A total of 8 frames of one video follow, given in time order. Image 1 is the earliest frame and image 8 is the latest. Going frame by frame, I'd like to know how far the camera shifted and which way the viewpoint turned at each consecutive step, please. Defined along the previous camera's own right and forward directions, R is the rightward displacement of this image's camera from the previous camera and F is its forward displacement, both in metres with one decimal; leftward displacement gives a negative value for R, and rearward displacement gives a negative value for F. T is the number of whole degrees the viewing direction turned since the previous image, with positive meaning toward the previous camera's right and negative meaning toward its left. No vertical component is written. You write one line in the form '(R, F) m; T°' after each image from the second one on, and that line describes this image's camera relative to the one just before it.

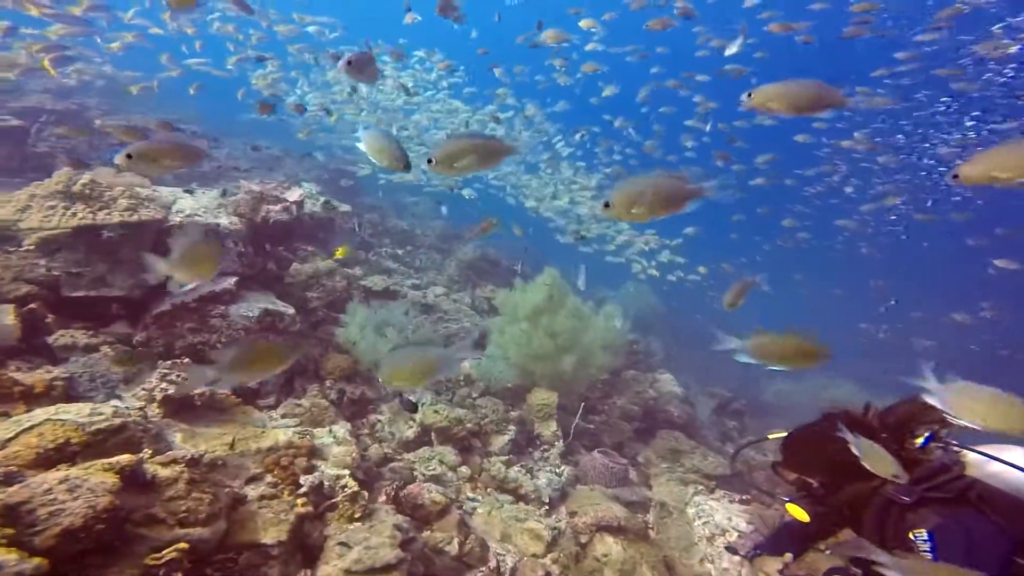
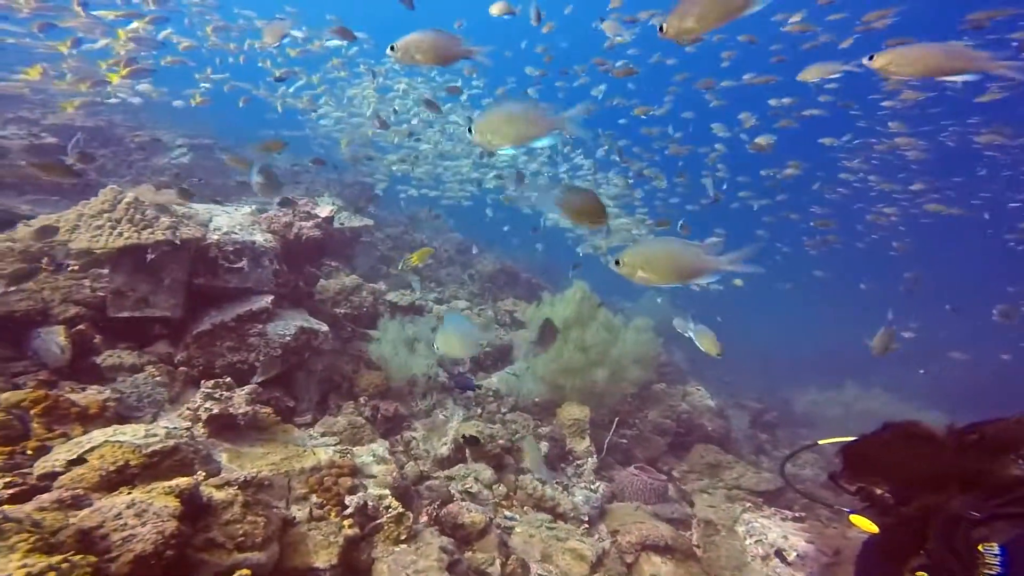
(-0.2, 0.0) m; -2°
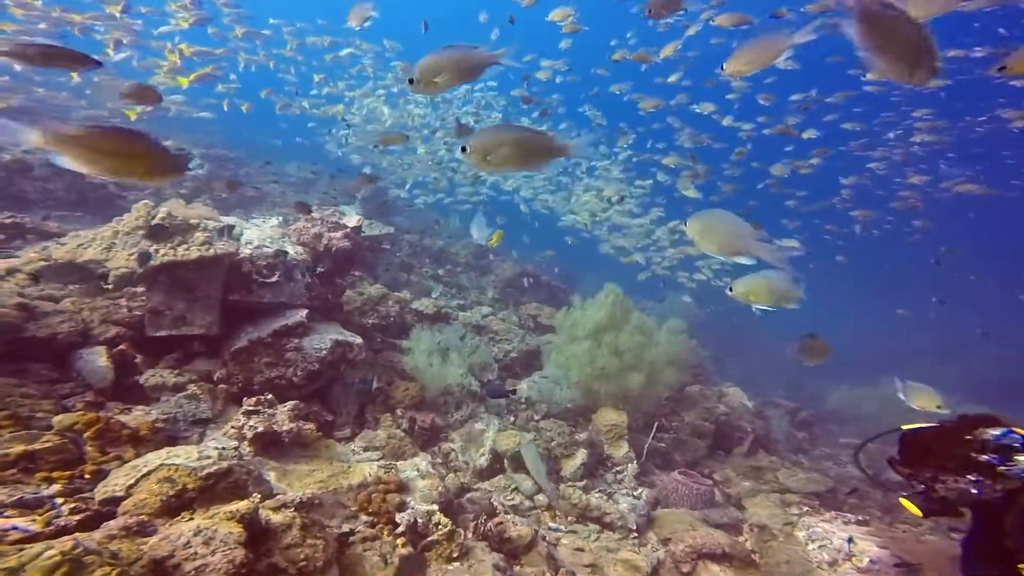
(-0.3, +0.1) m; -1°
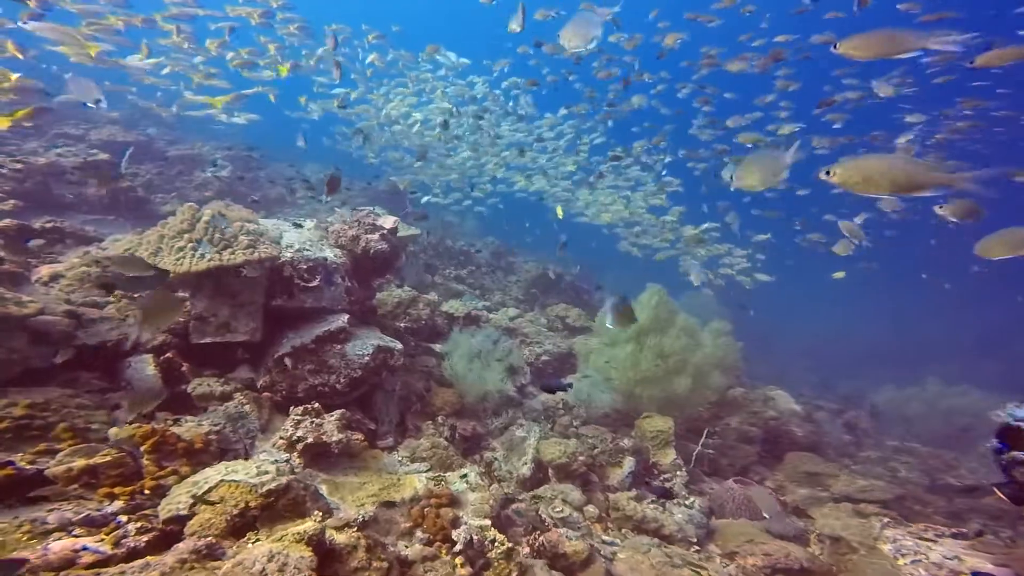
(-0.3, +0.1) m; -2°
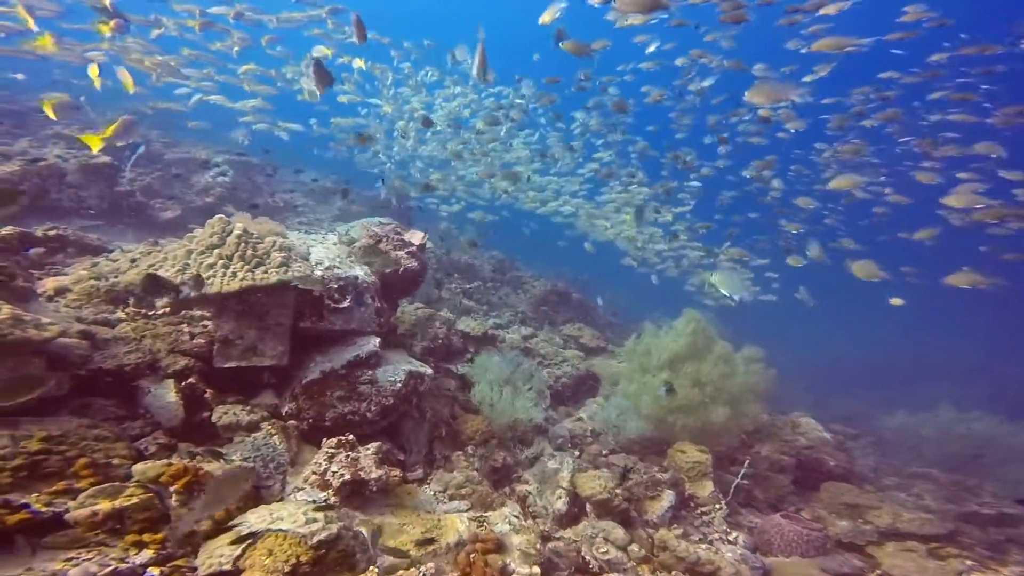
(-0.5, +0.2) m; +1°
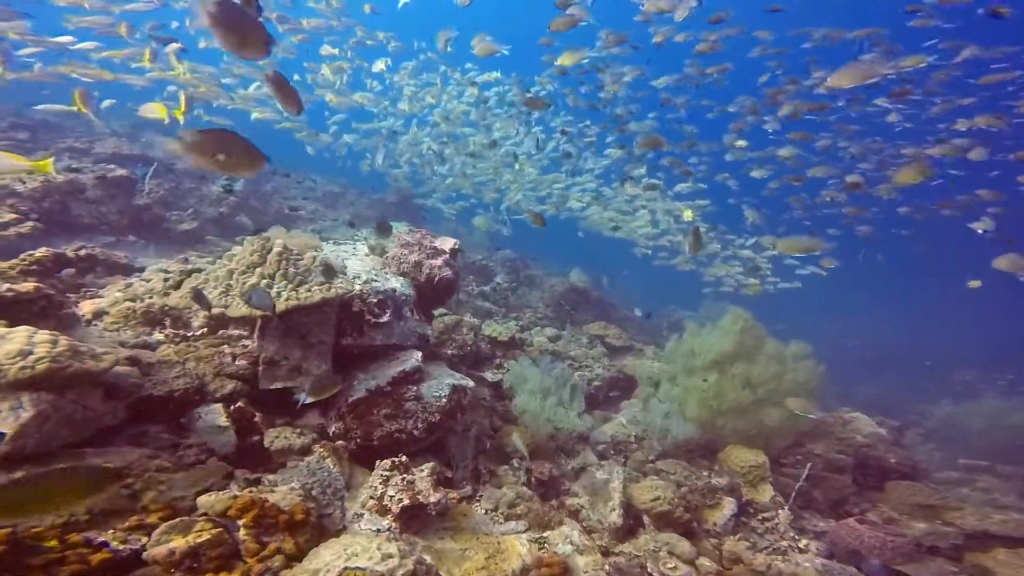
(-0.3, +0.1) m; -1°
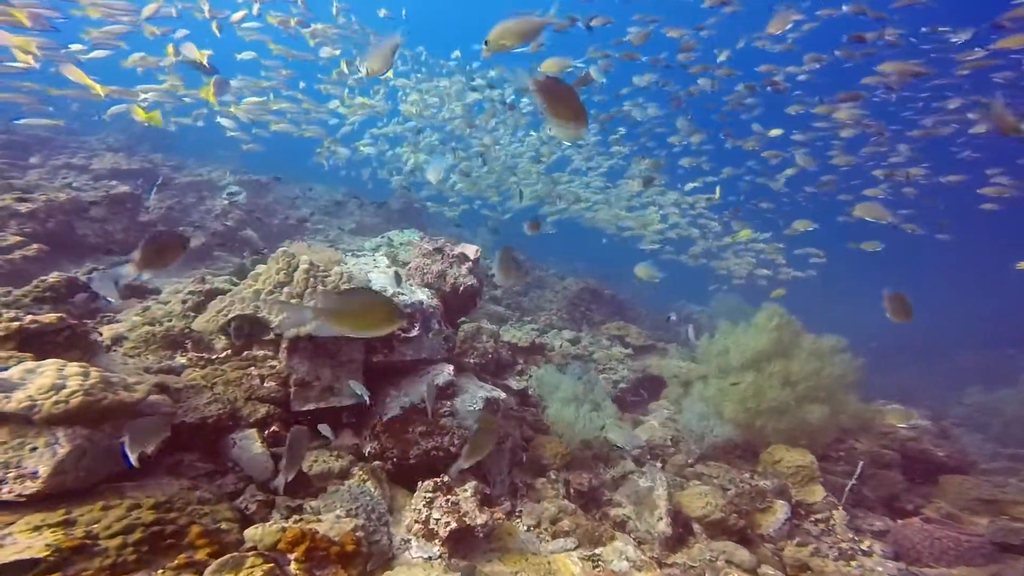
(-0.3, +0.1) m; -1°
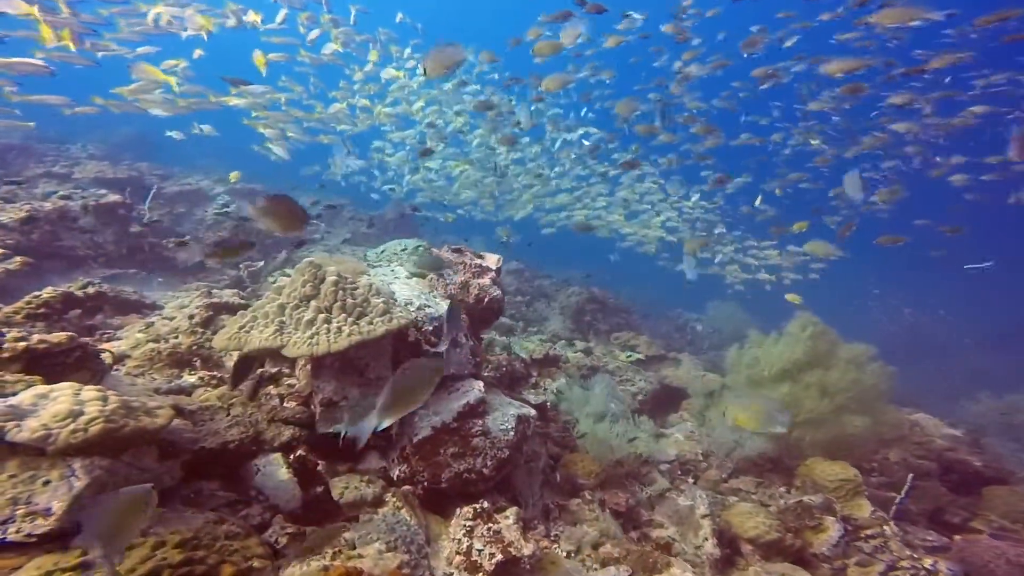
(-0.4, +0.2) m; +1°
